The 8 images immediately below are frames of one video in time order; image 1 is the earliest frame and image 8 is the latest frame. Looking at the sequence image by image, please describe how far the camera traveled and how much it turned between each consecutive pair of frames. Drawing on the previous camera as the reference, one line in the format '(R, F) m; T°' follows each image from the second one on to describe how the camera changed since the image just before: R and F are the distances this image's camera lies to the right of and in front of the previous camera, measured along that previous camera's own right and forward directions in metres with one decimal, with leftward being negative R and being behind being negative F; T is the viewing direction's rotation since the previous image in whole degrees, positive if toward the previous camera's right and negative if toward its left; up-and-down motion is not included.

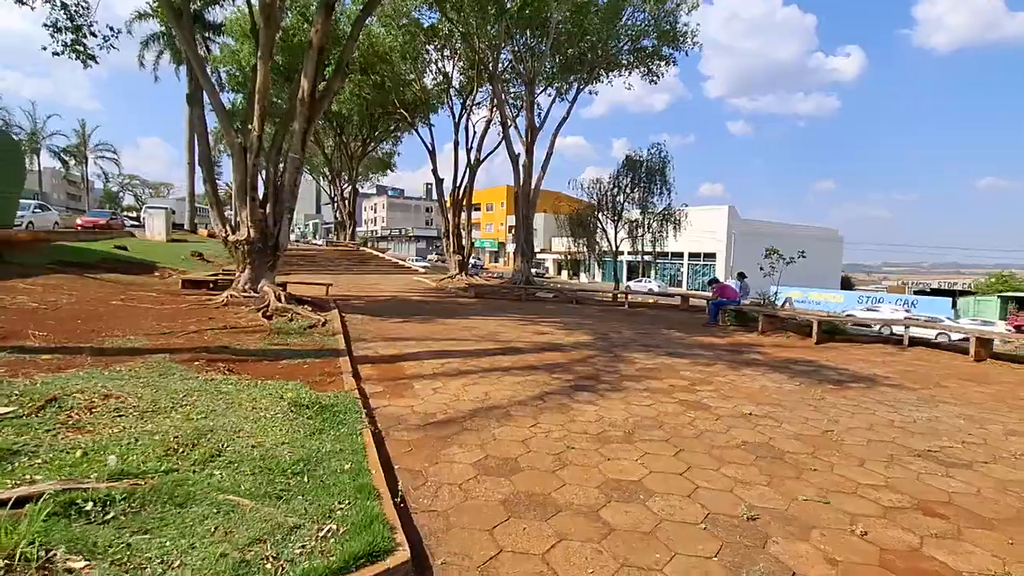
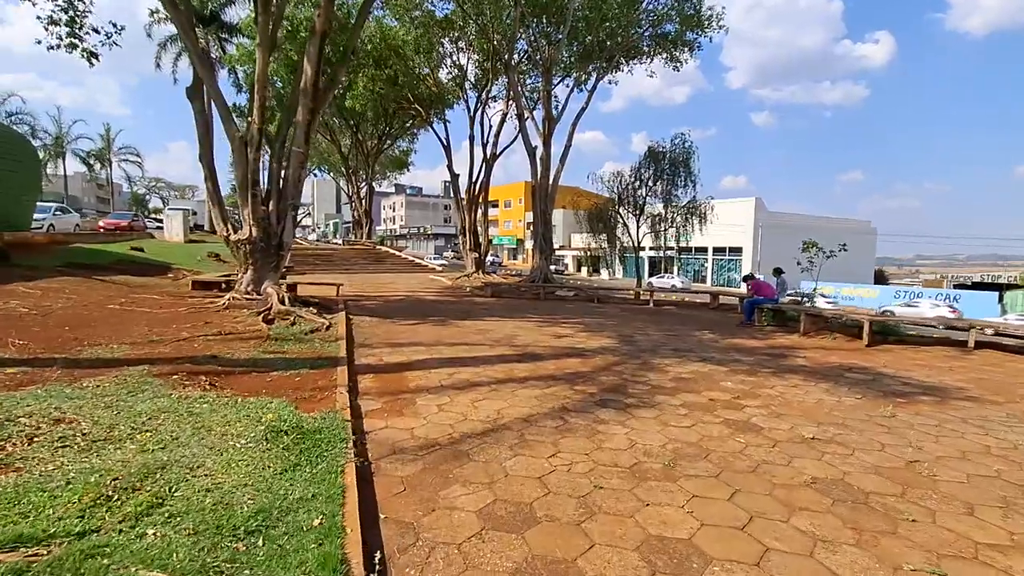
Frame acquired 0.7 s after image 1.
(0.0, +0.8) m; -2°
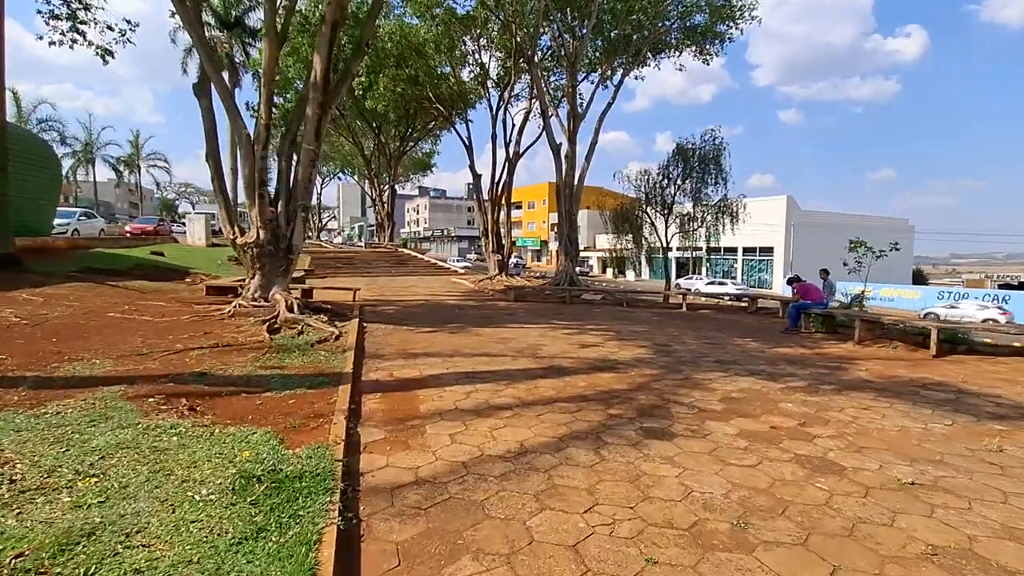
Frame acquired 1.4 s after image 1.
(0.0, +0.8) m; -3°
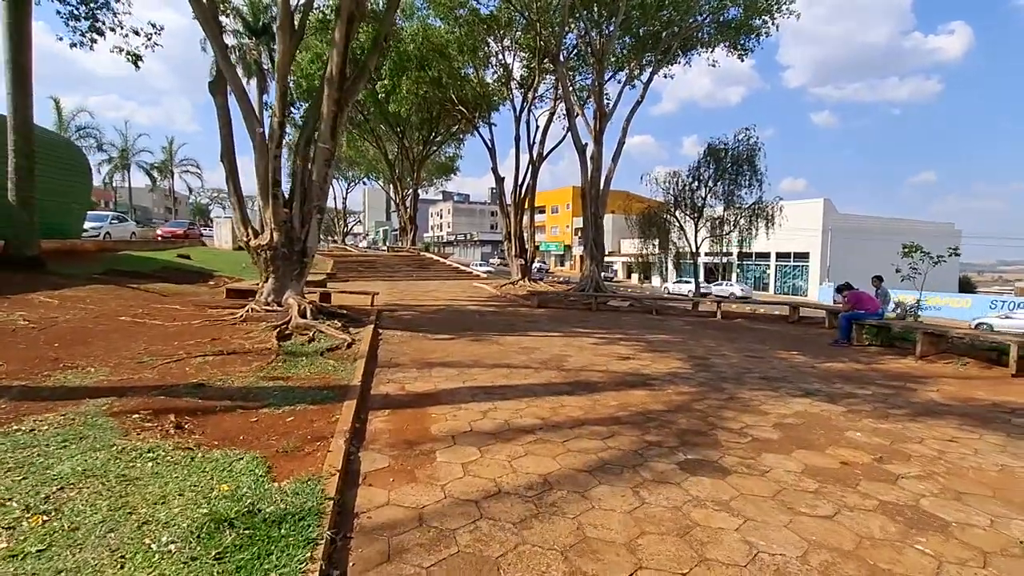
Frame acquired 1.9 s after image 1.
(0.0, +0.6) m; -3°
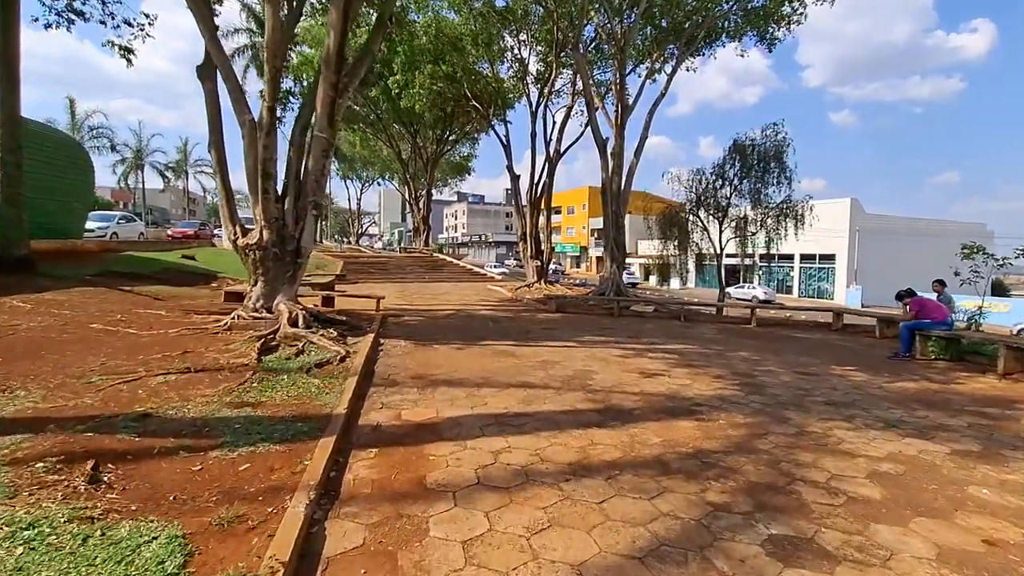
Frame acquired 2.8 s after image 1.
(0.0, +1.0) m; -2°
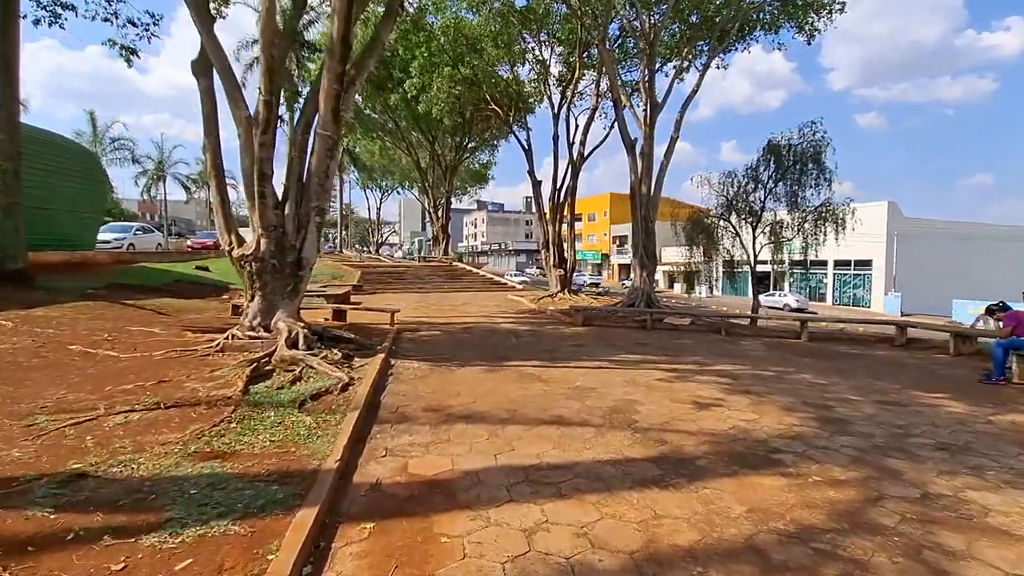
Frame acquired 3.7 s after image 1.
(-0.1, +1.0) m; -2°
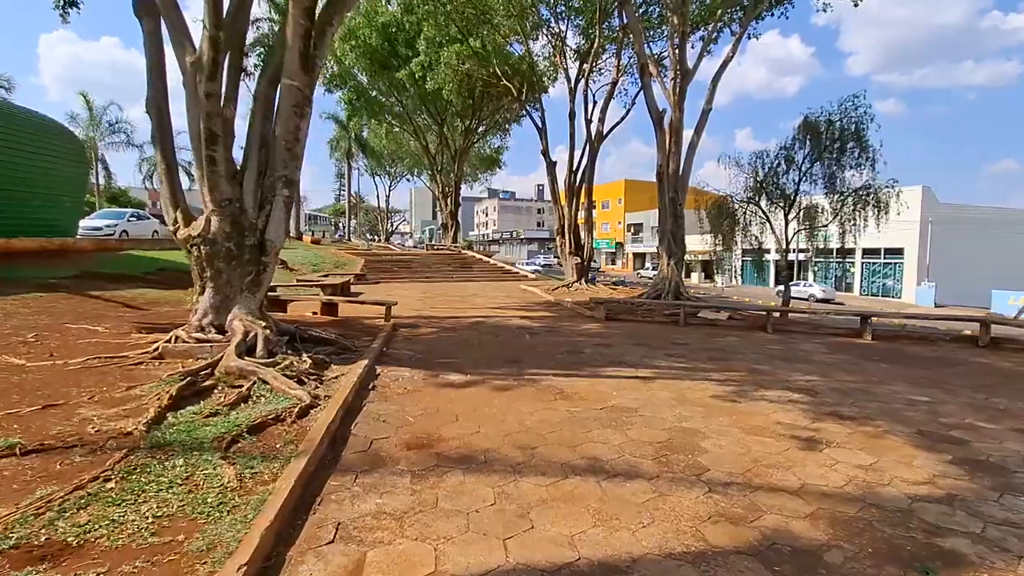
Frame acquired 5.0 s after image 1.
(0.0, +1.6) m; -1°
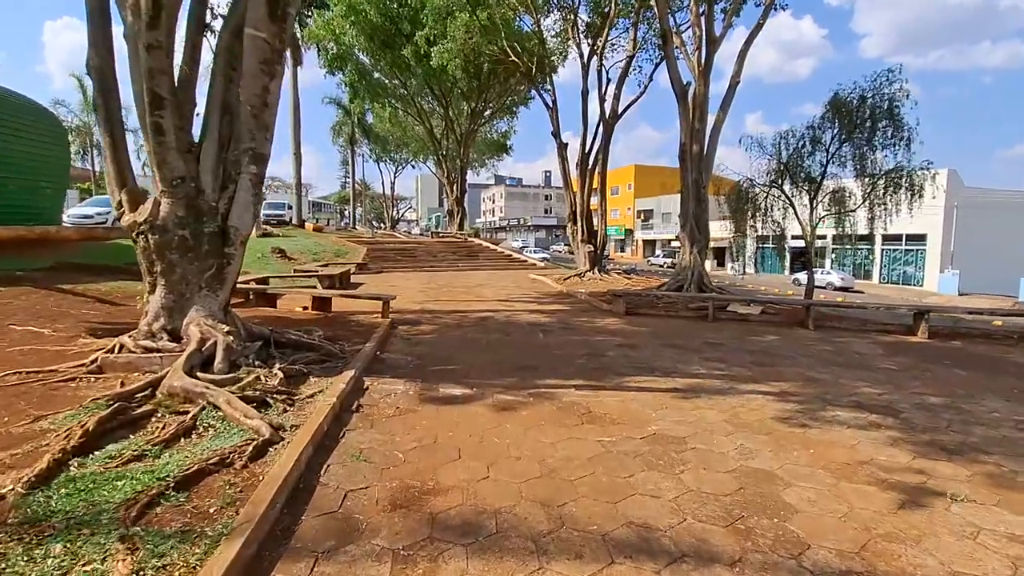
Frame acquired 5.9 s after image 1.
(-0.1, +1.1) m; -1°
